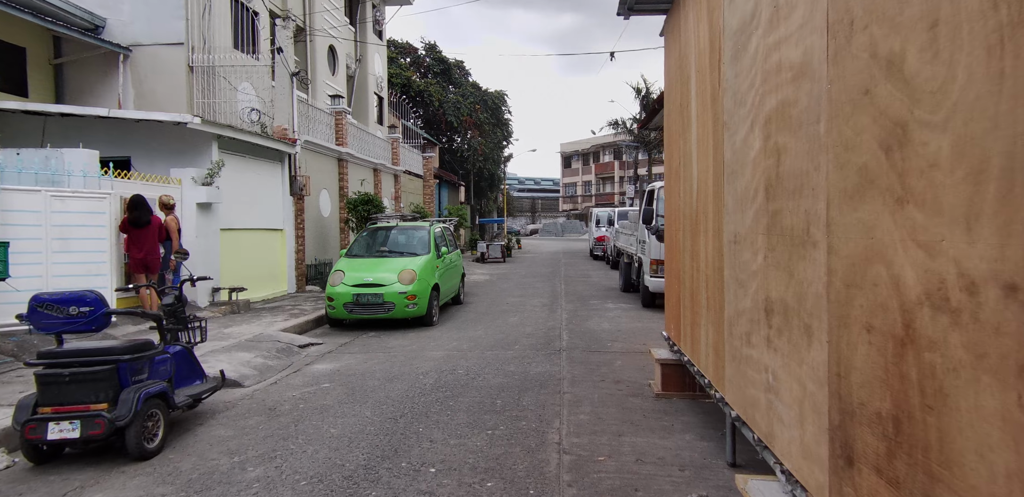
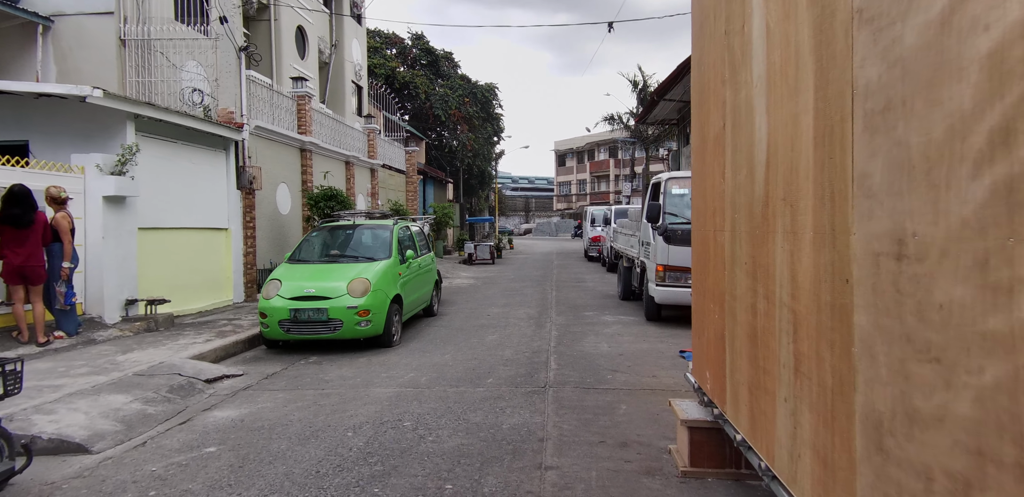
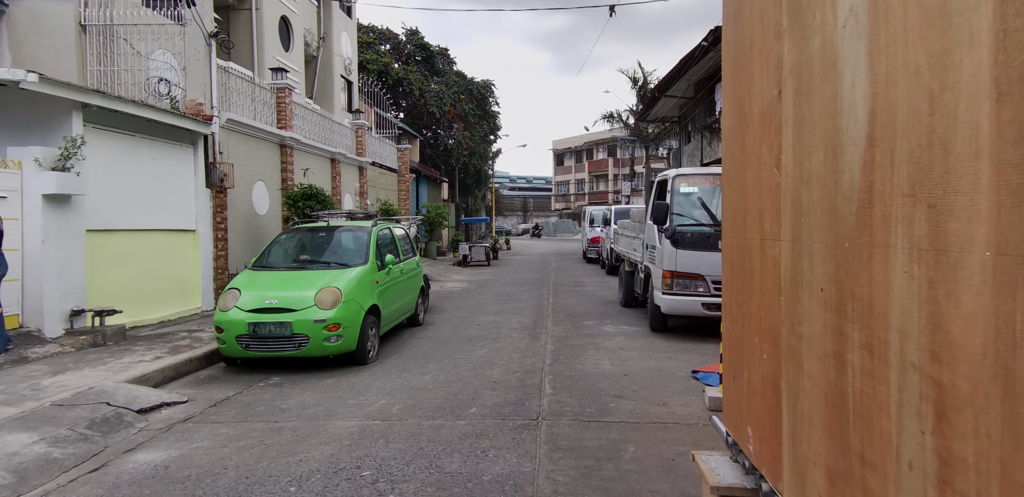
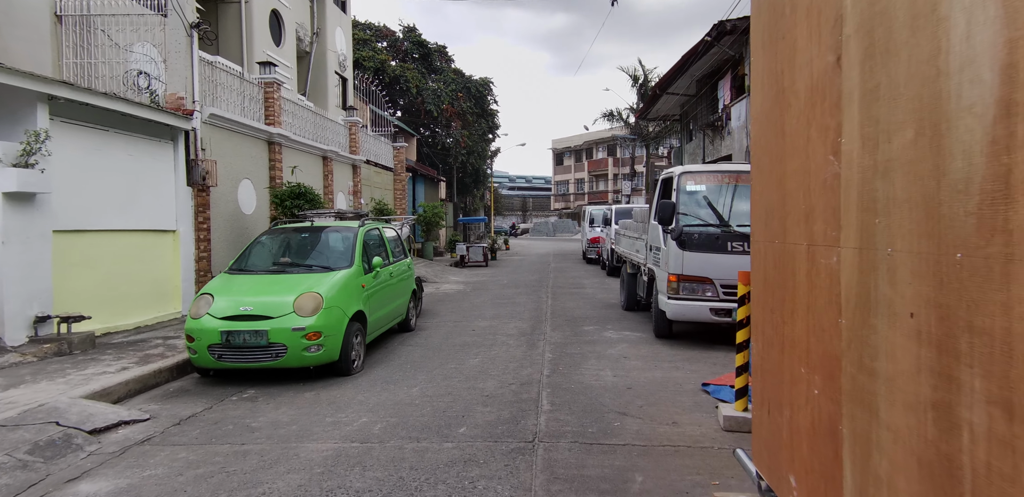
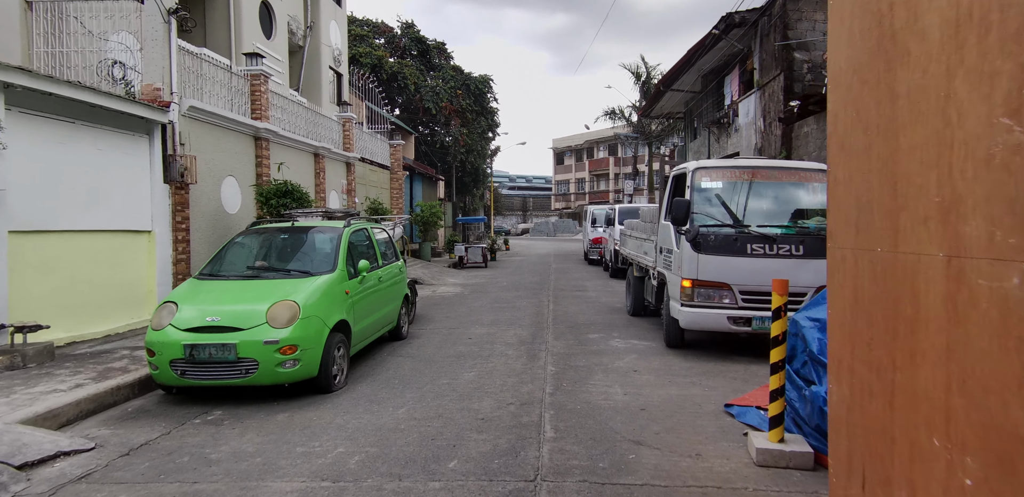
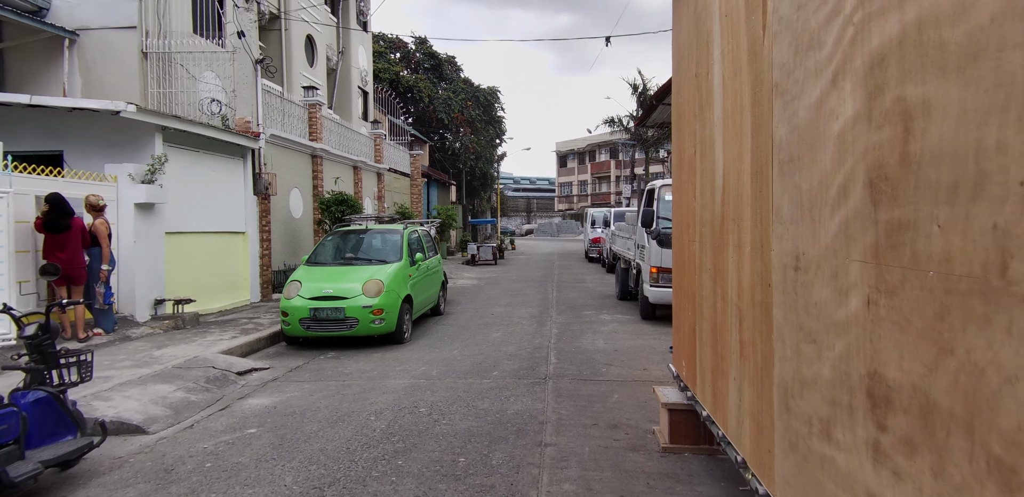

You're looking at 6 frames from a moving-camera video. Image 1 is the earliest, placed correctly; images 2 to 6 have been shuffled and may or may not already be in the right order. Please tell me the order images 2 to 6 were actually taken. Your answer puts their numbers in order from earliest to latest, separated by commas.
6, 2, 3, 4, 5
